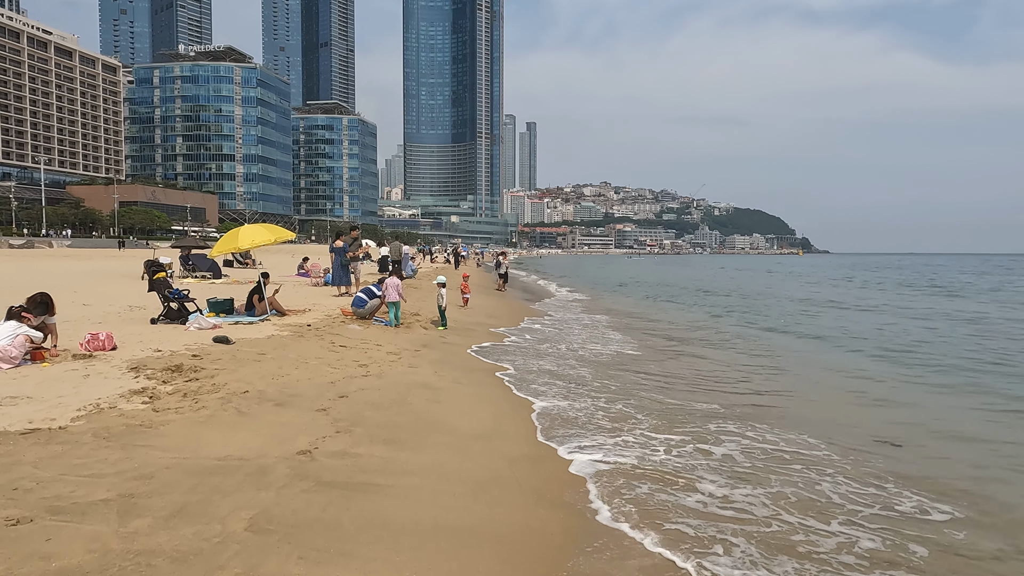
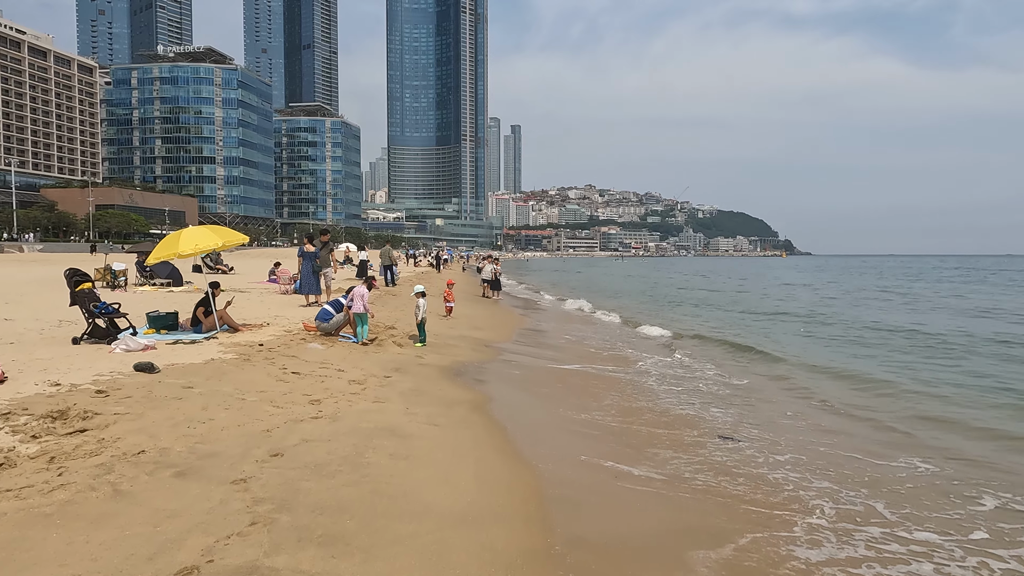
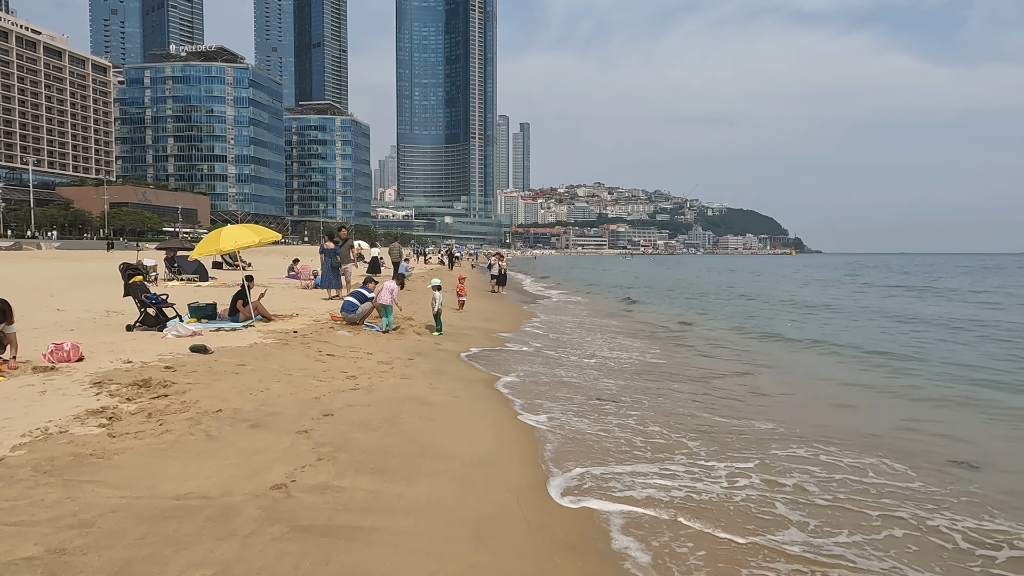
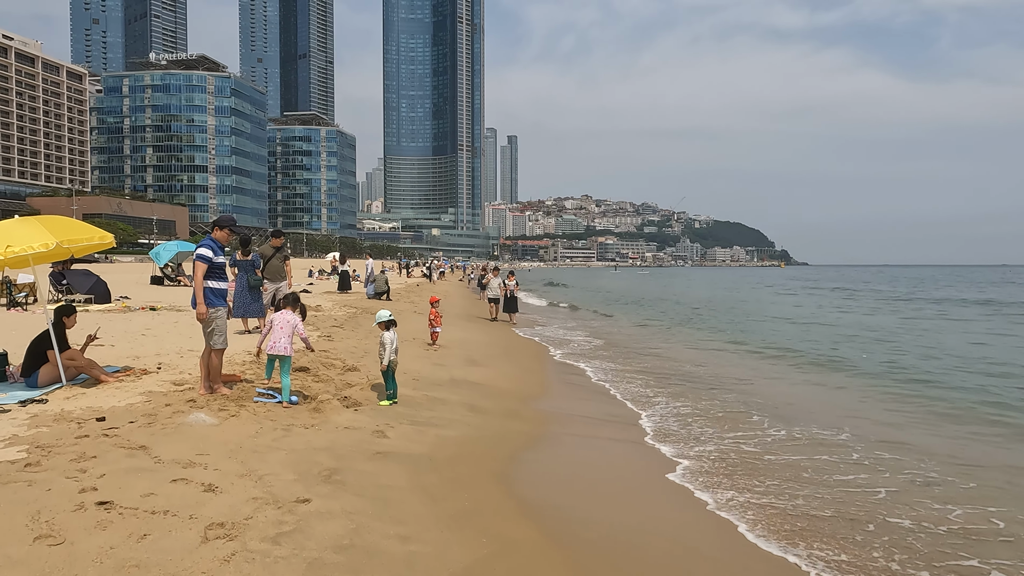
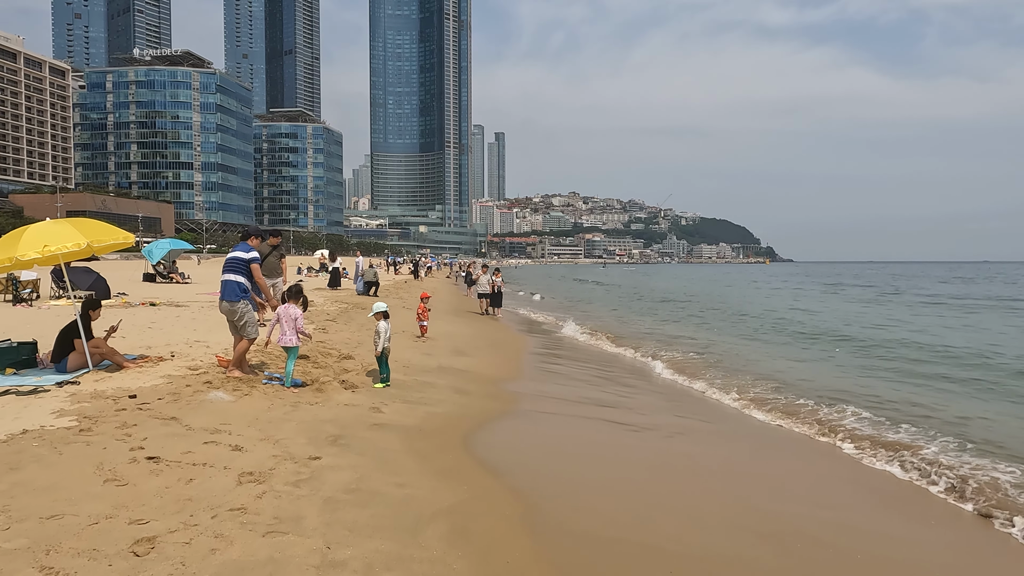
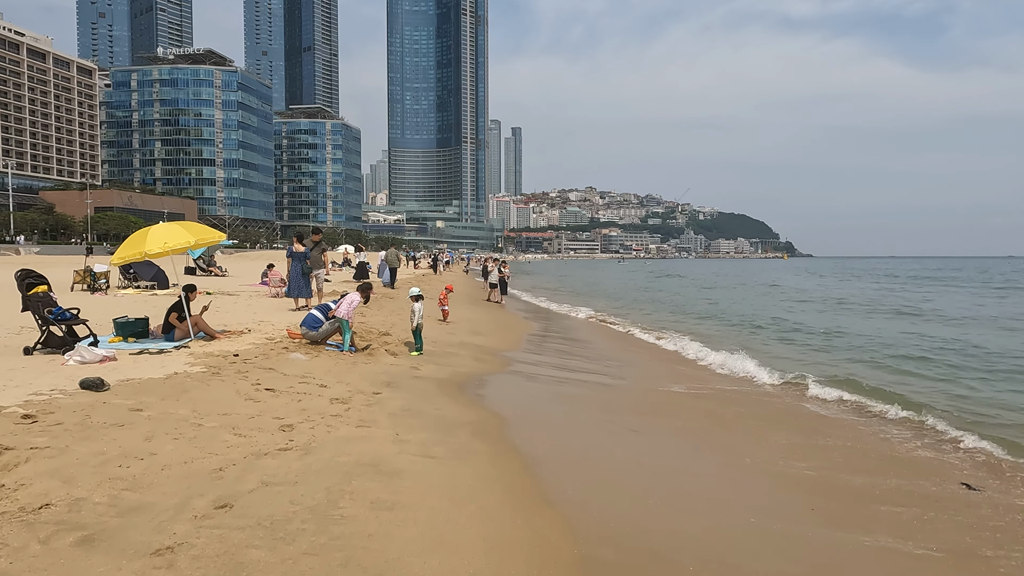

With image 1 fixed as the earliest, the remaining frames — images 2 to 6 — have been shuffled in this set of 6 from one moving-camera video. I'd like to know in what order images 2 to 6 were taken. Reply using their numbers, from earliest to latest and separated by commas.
3, 2, 6, 5, 4
